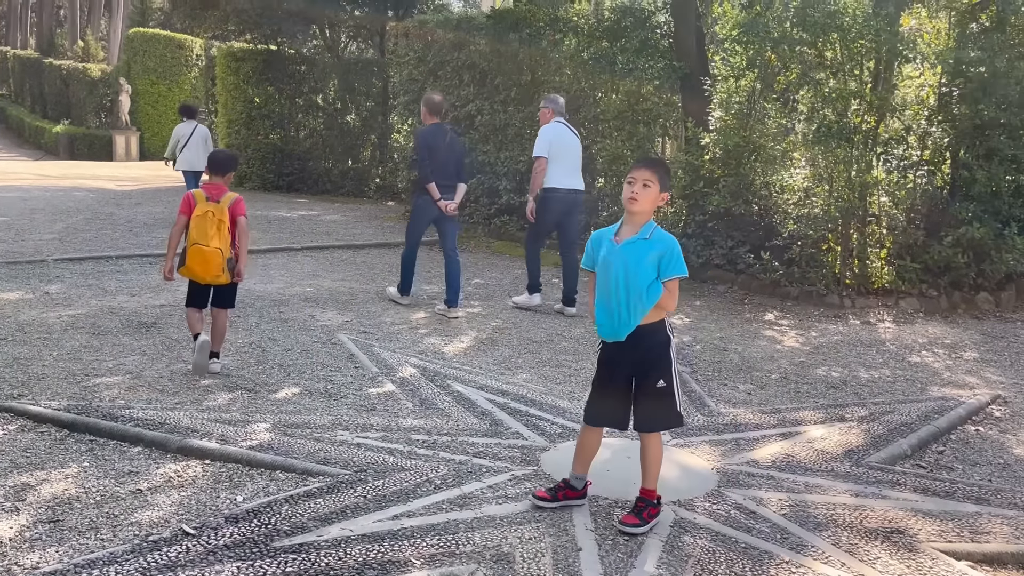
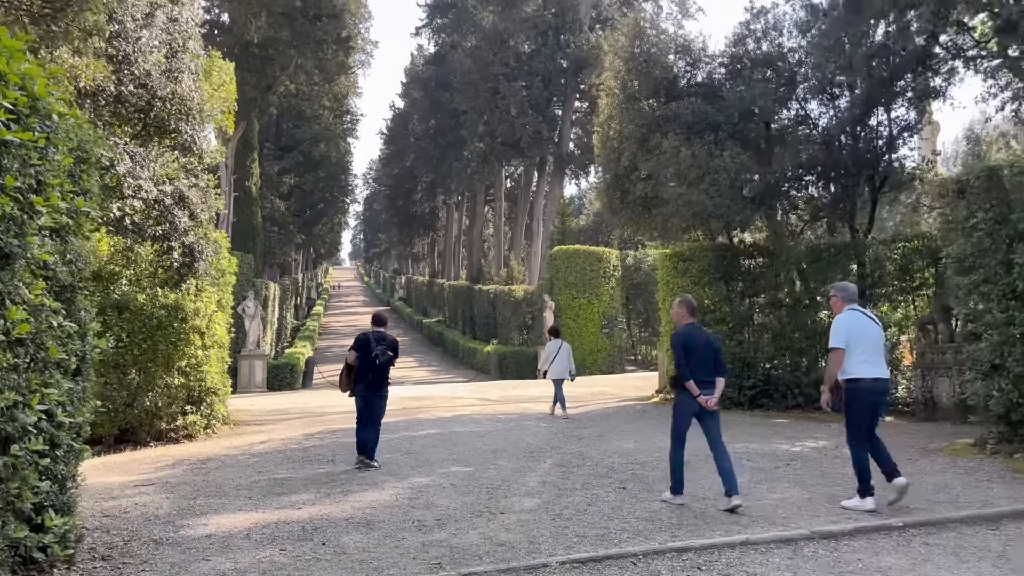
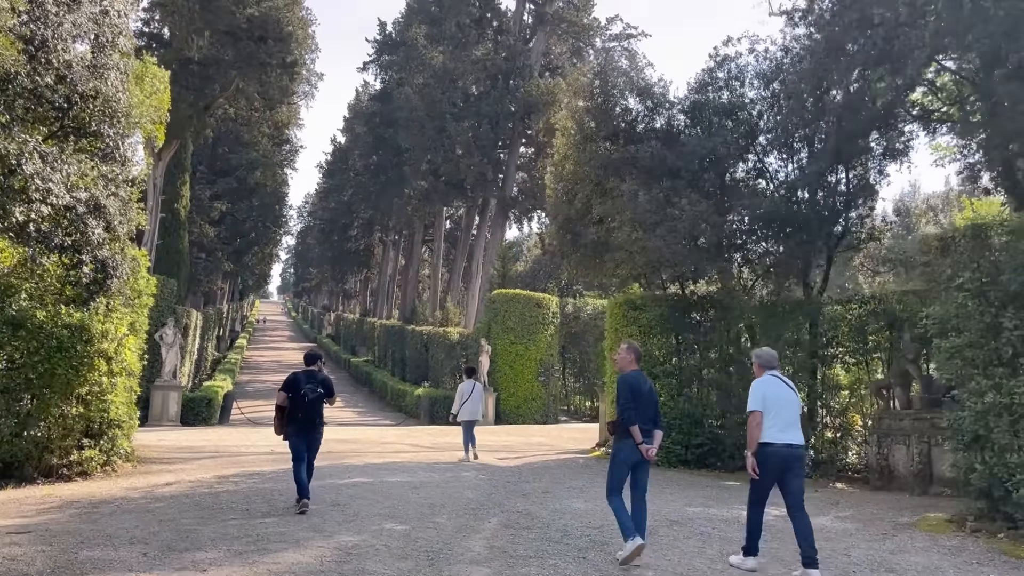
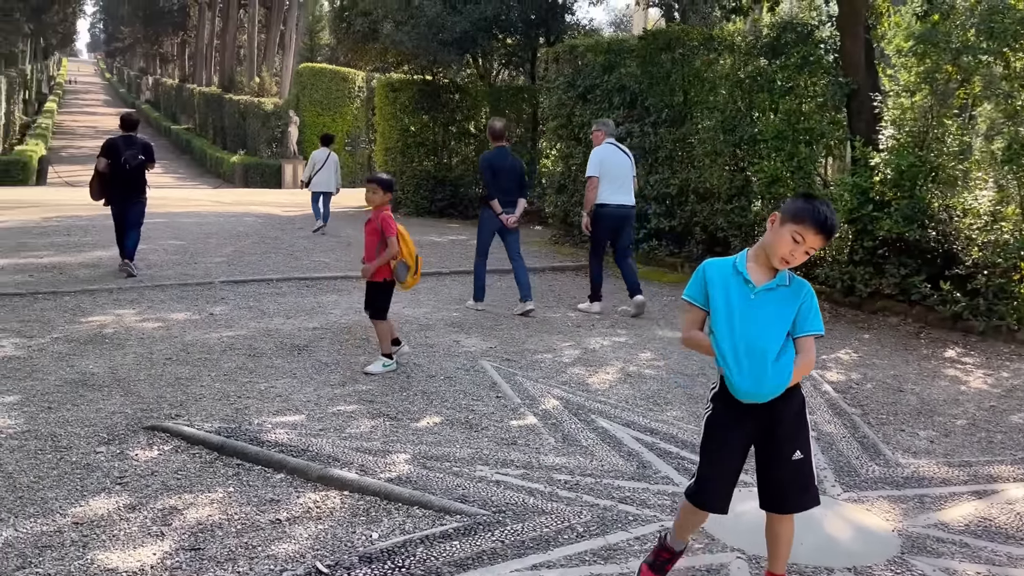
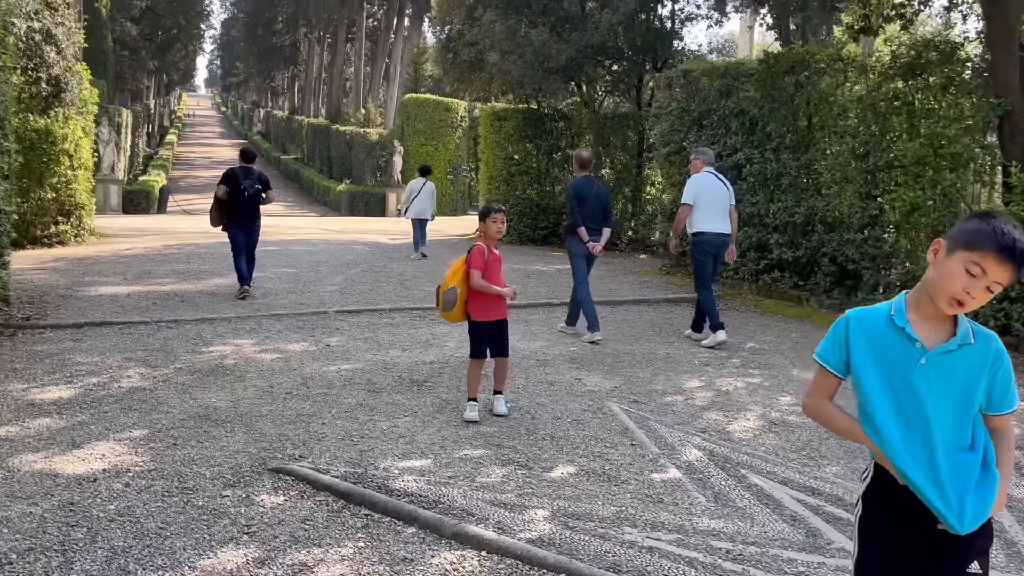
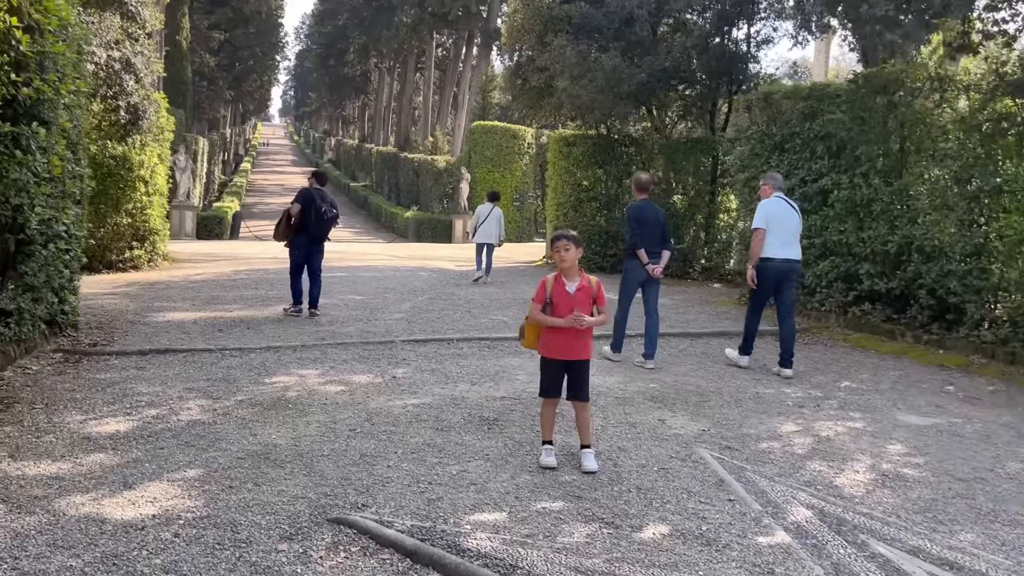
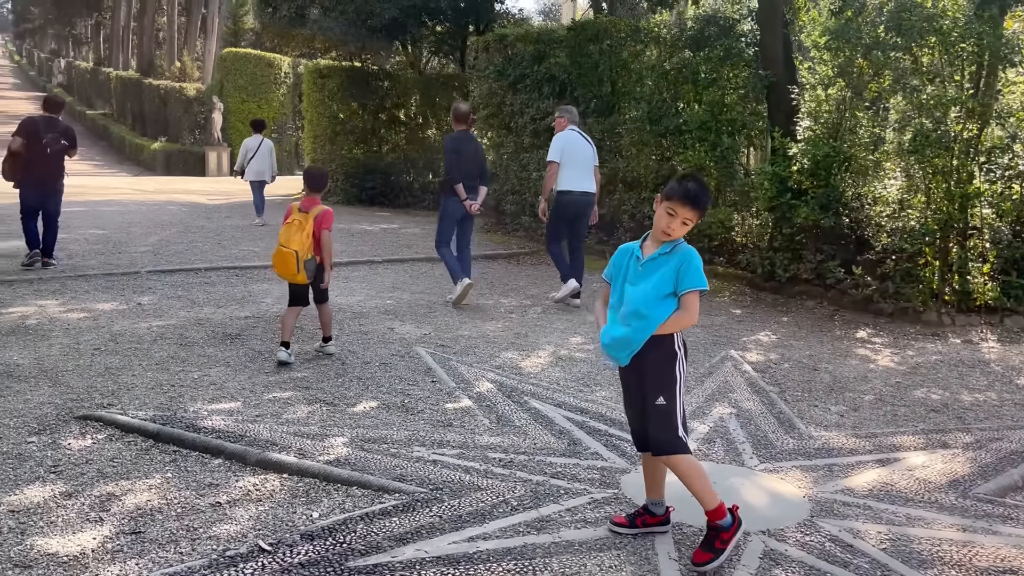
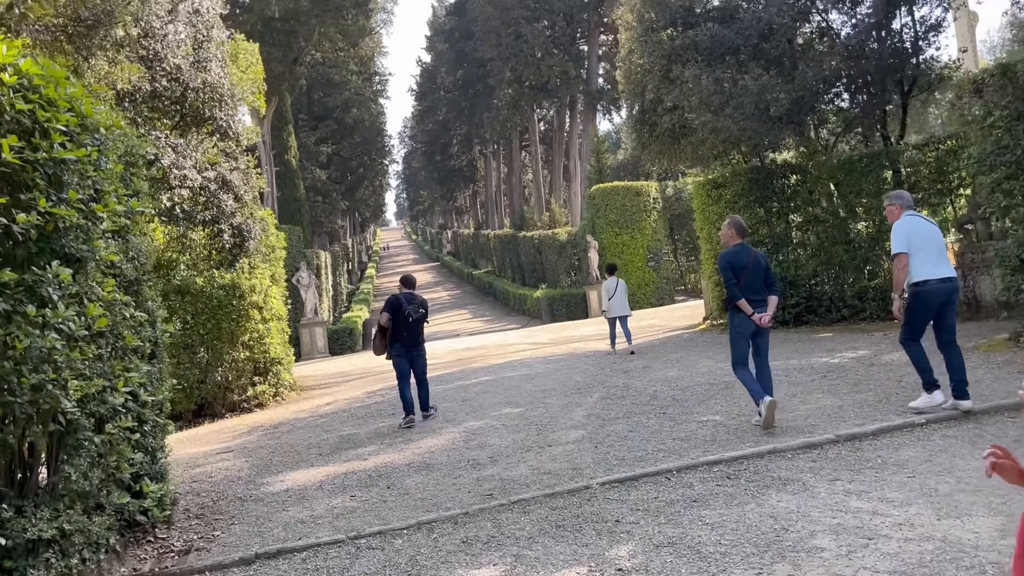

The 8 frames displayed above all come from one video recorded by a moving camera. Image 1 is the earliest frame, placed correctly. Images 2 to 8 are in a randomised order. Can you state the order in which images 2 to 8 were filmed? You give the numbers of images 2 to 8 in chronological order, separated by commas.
7, 4, 5, 6, 8, 2, 3
